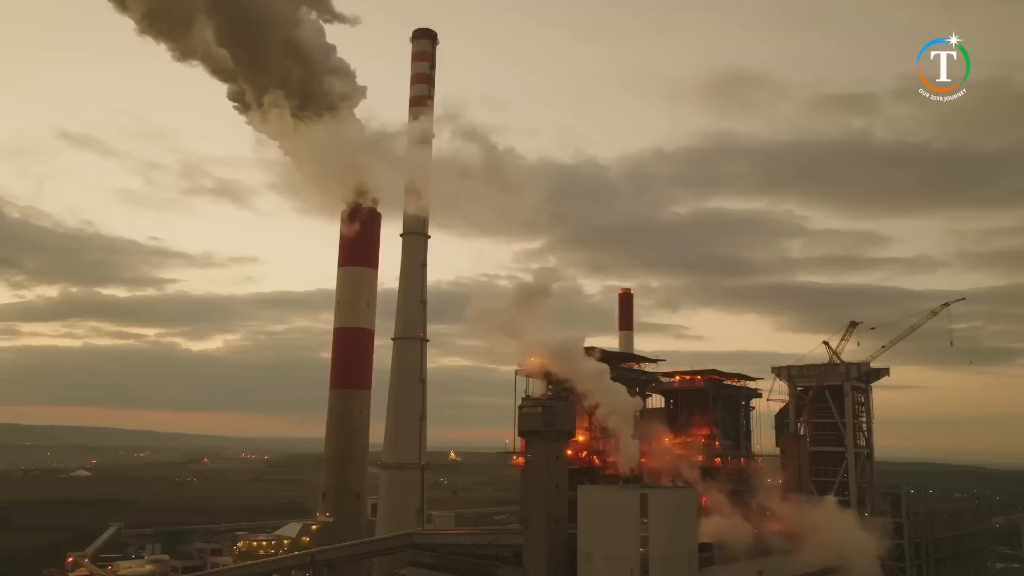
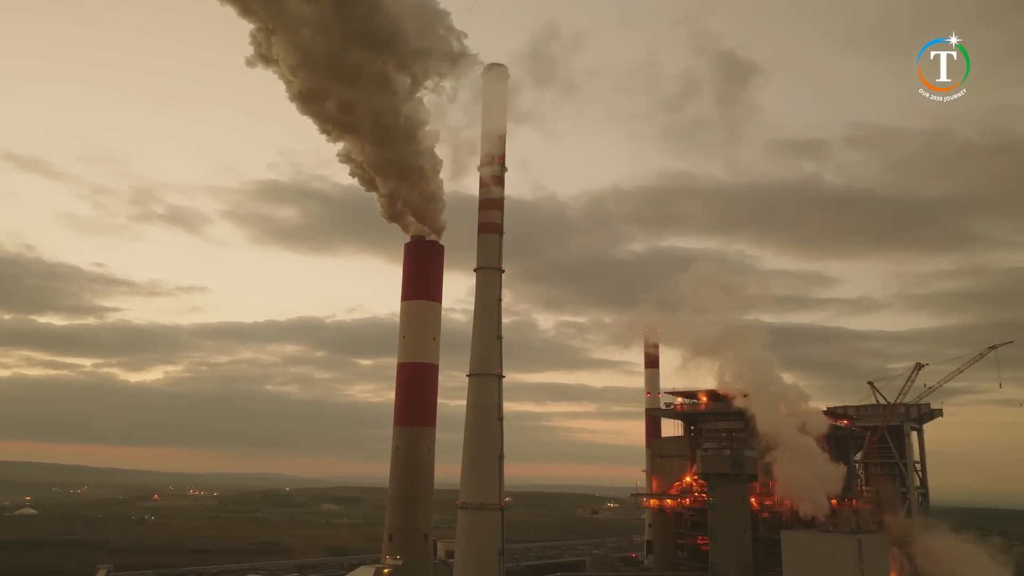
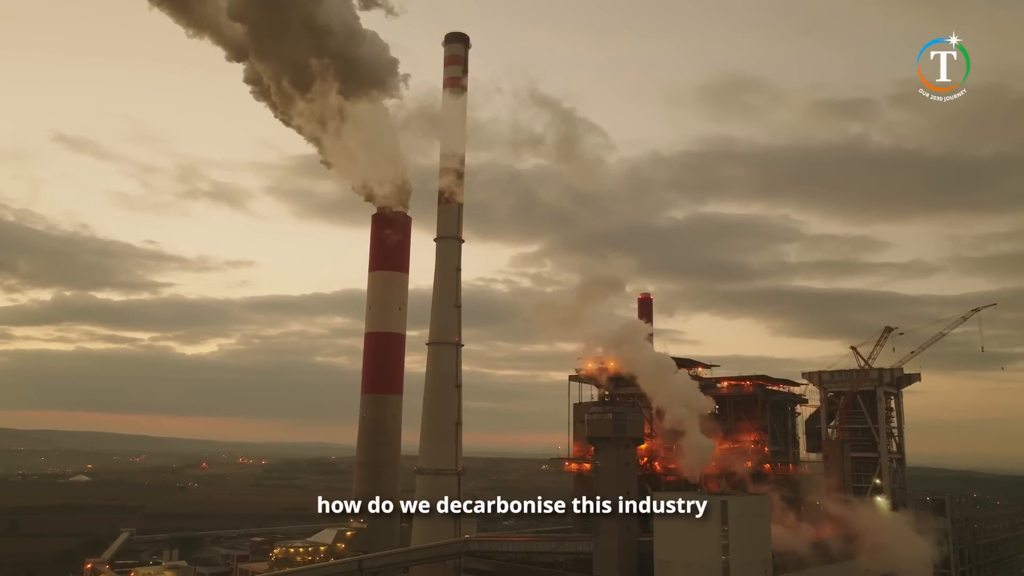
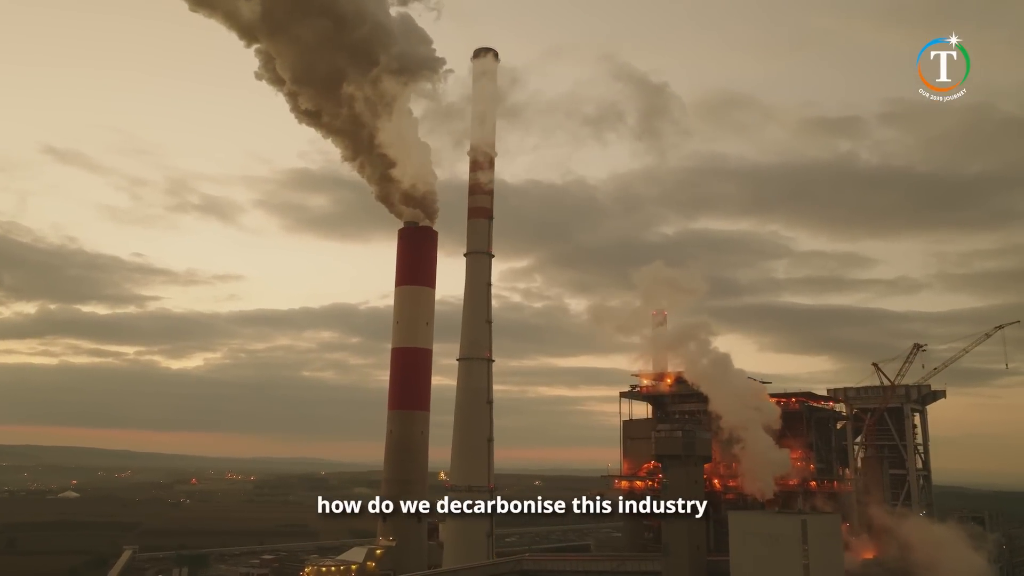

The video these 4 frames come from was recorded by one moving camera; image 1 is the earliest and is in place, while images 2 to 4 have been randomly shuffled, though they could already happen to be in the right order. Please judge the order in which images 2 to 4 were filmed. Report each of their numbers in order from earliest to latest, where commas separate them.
3, 4, 2
